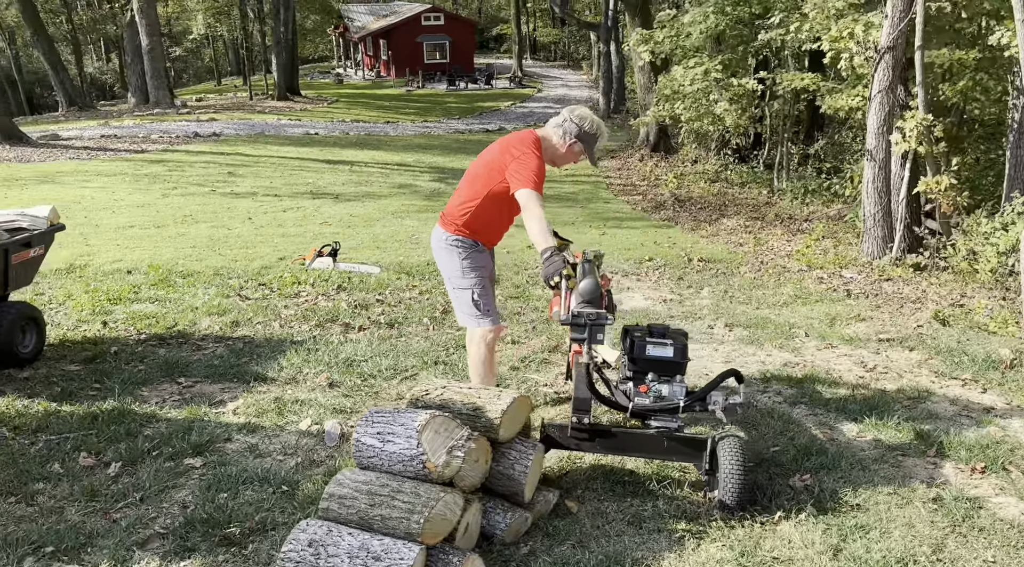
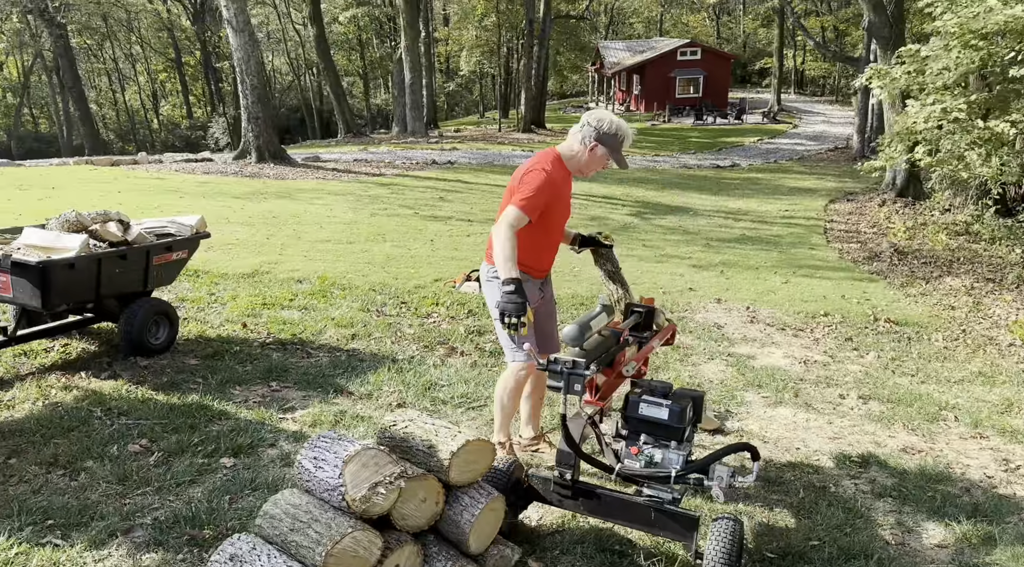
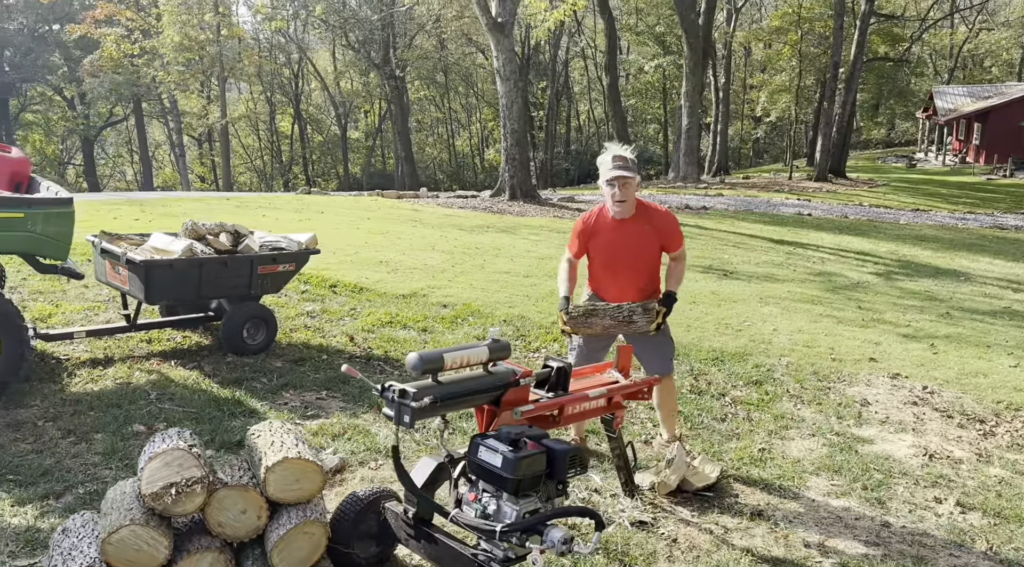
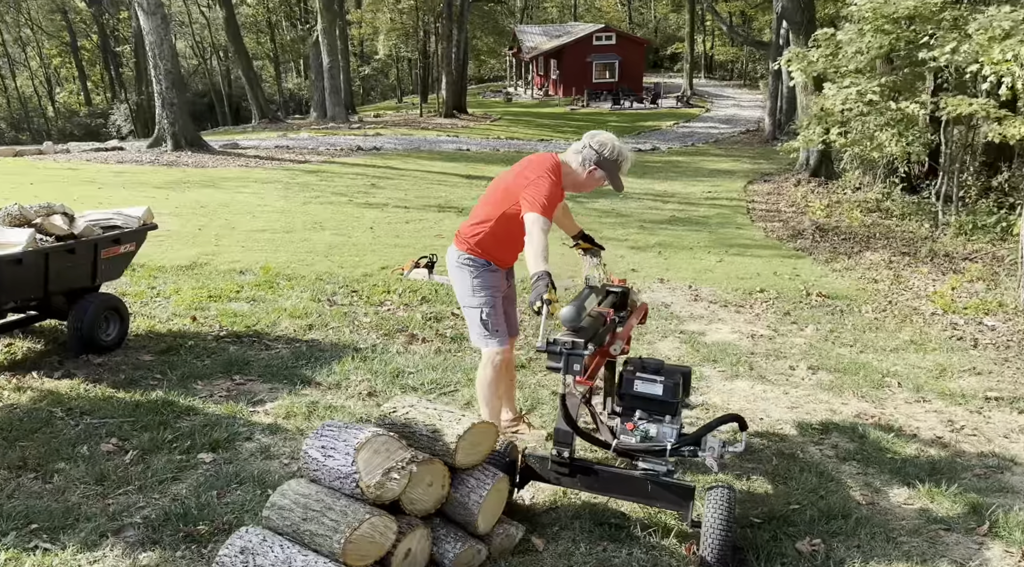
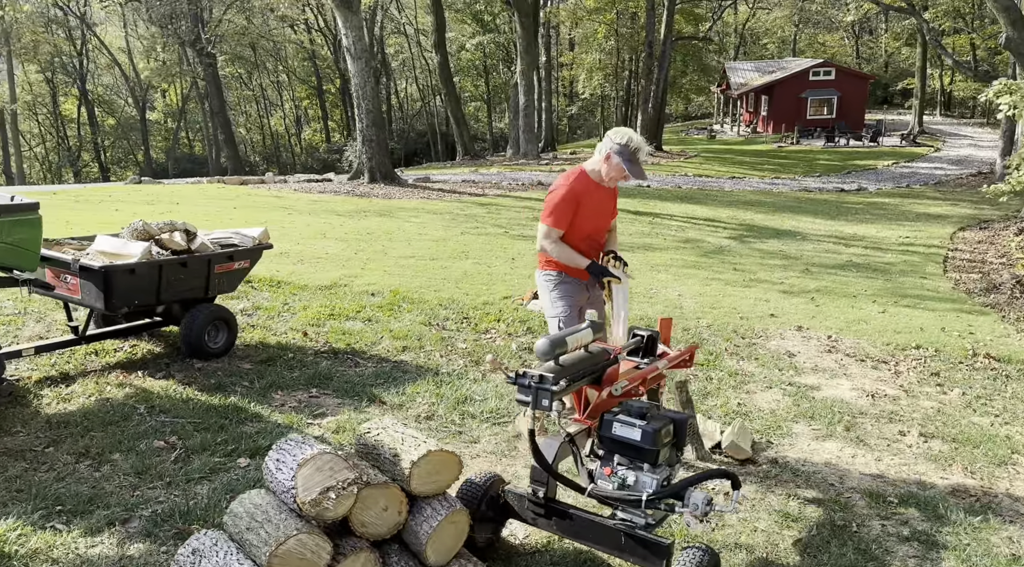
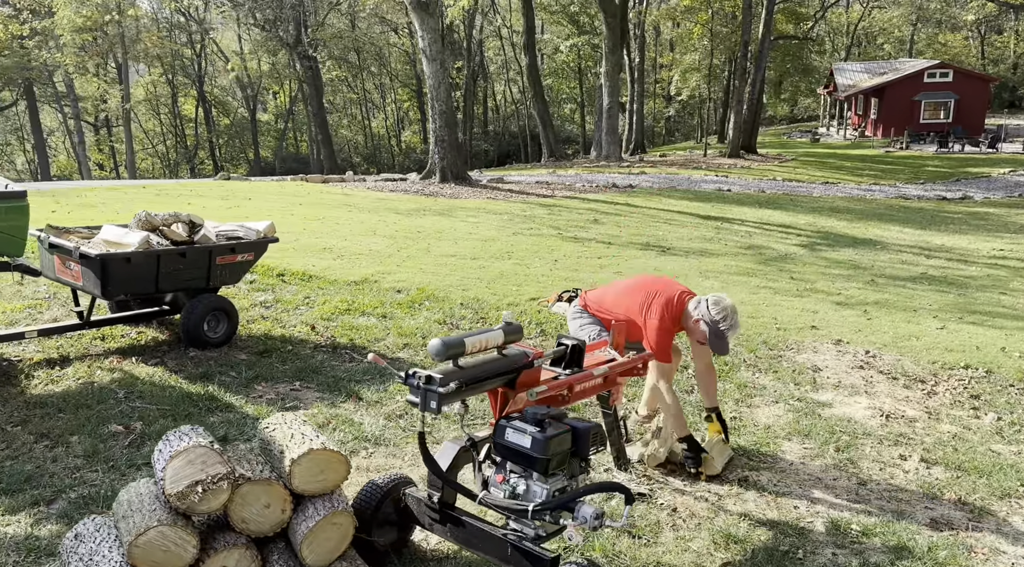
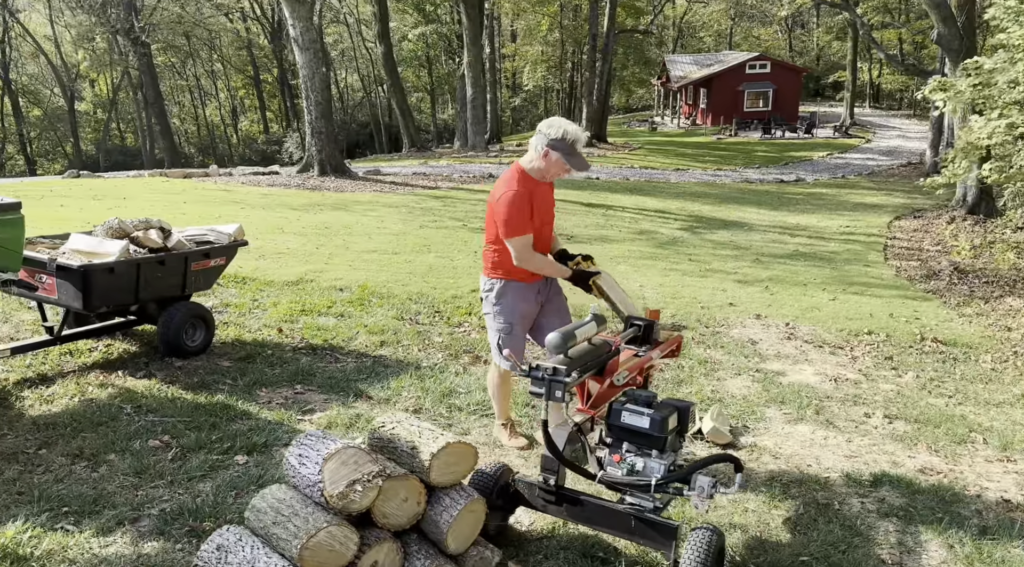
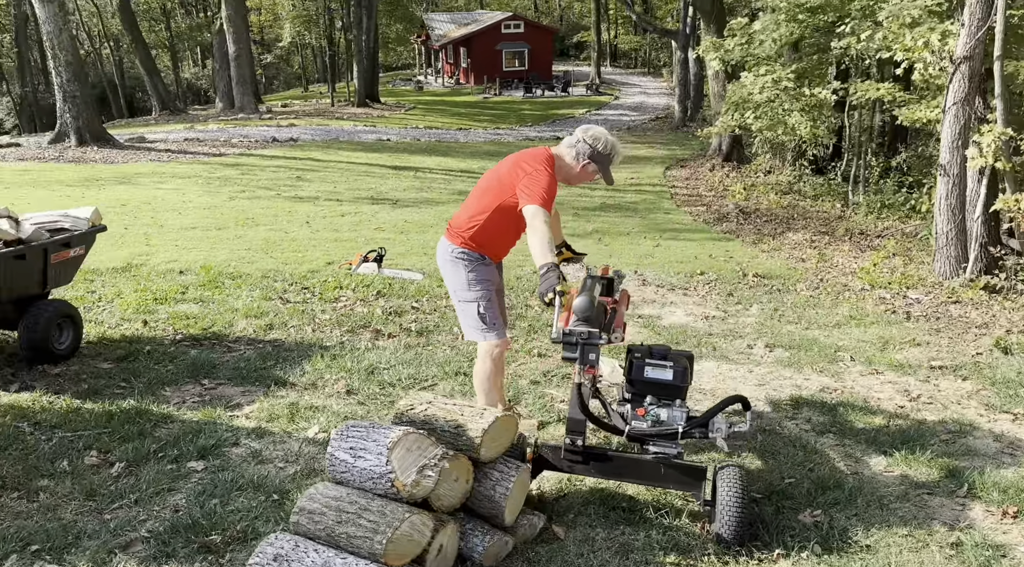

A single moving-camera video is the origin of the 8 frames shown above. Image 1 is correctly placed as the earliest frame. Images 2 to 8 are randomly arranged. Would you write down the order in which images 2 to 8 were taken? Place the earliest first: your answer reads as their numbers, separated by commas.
8, 4, 2, 7, 5, 6, 3
